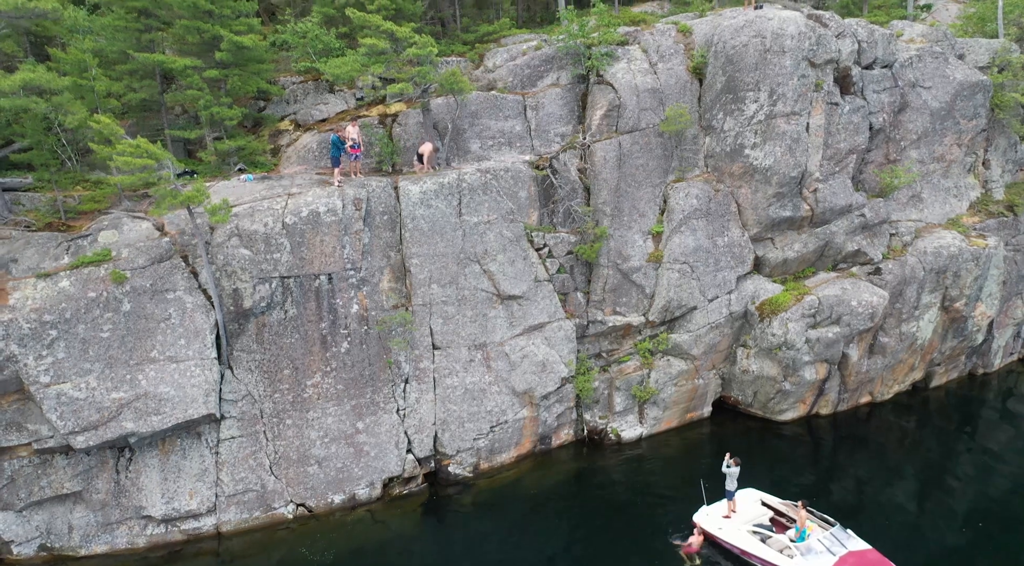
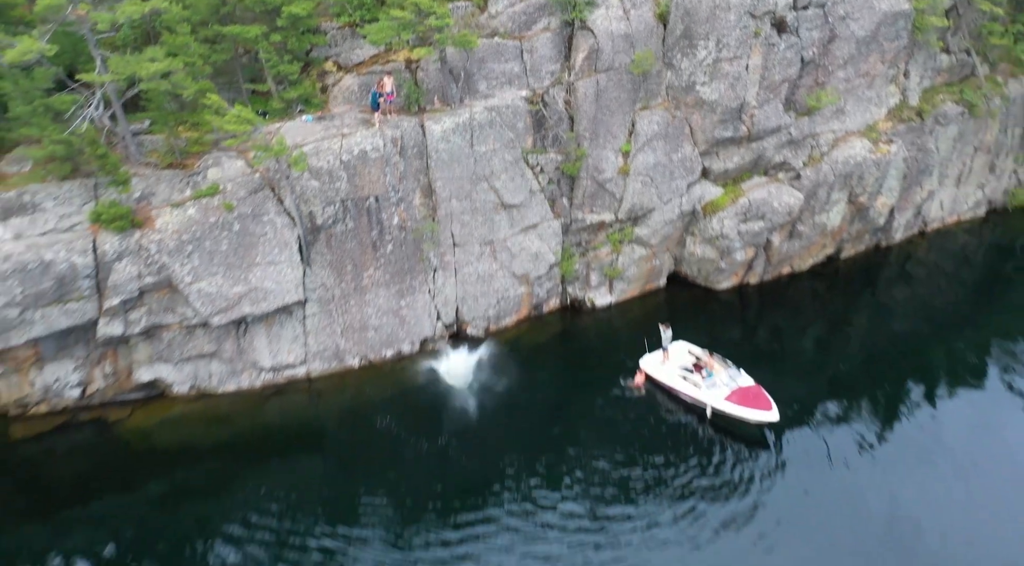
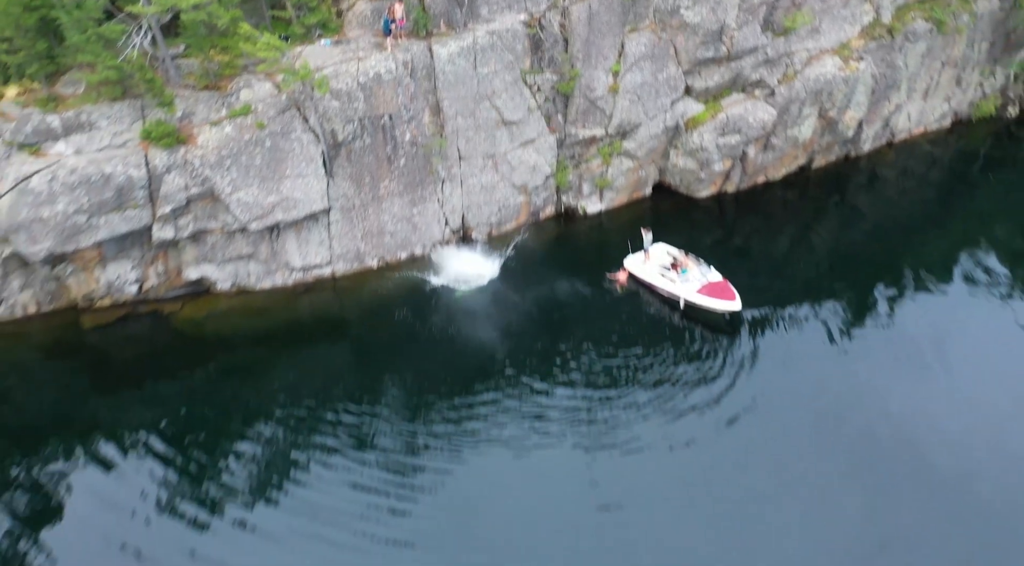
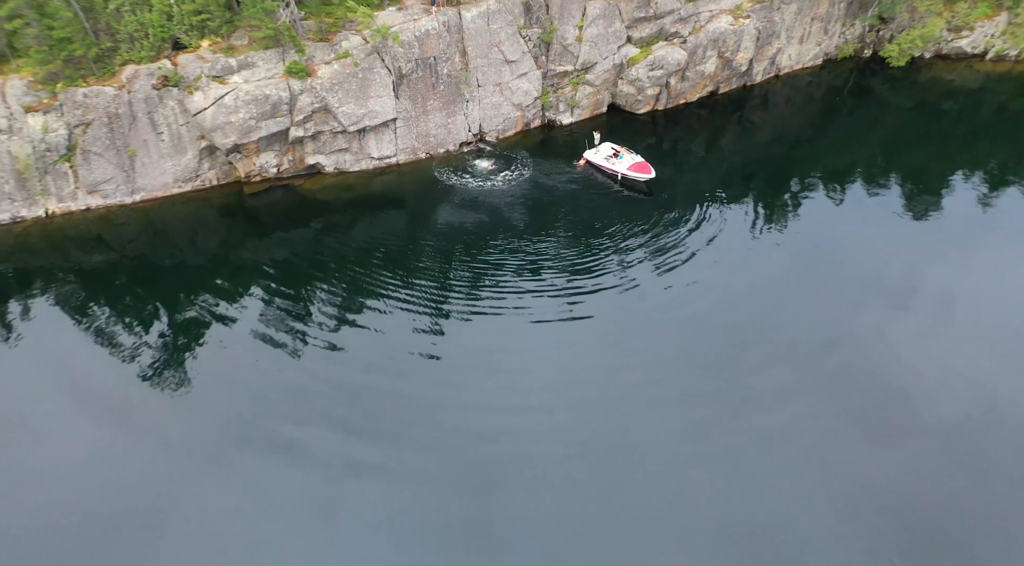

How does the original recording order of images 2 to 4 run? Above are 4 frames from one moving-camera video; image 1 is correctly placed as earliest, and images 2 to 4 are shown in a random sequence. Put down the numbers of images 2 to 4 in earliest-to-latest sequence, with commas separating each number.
2, 3, 4
